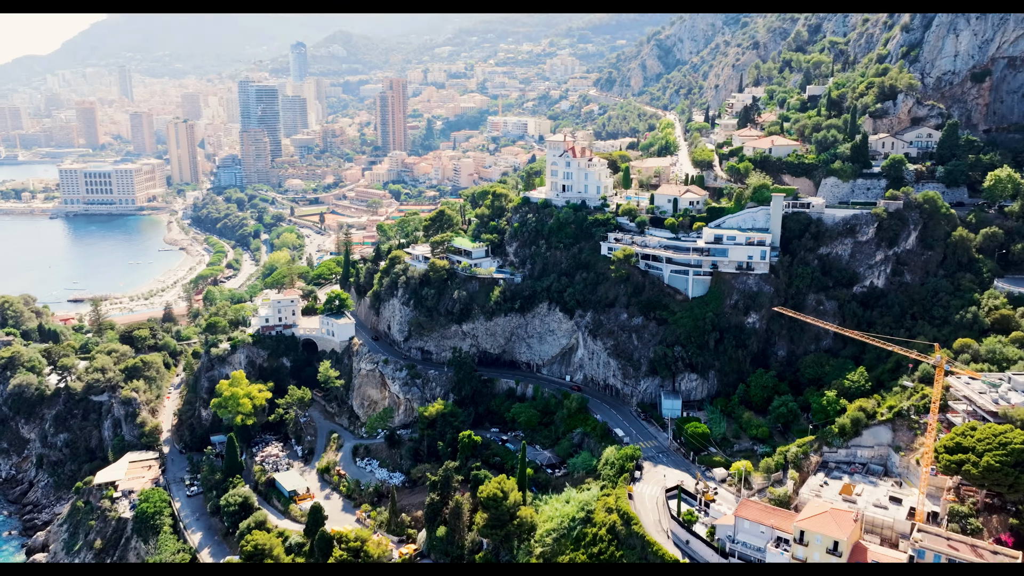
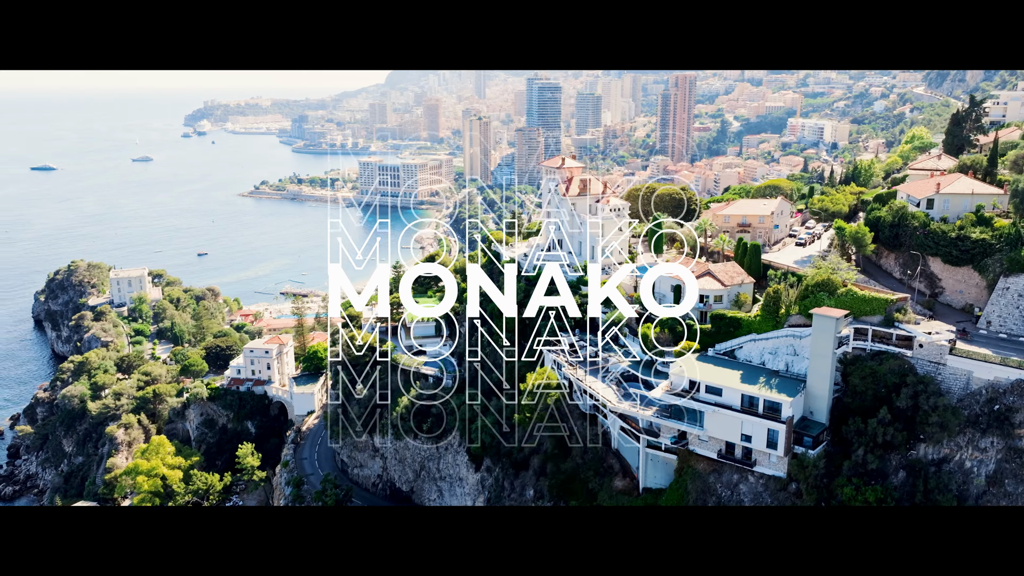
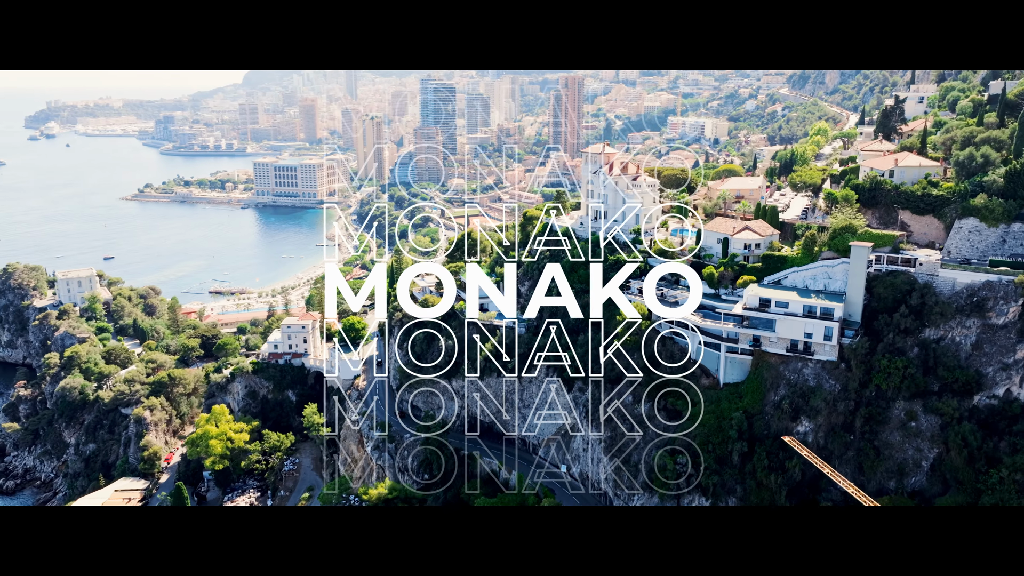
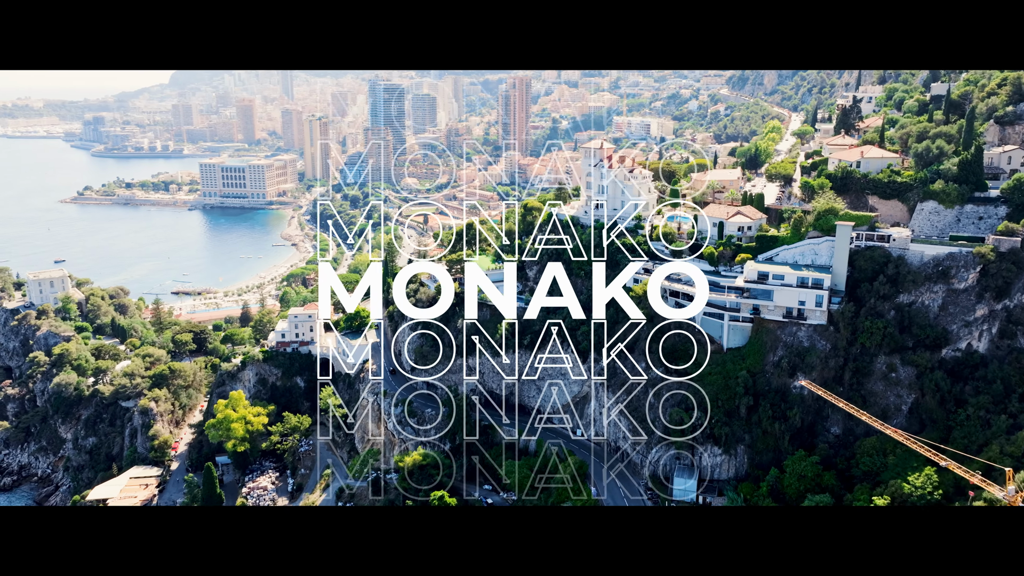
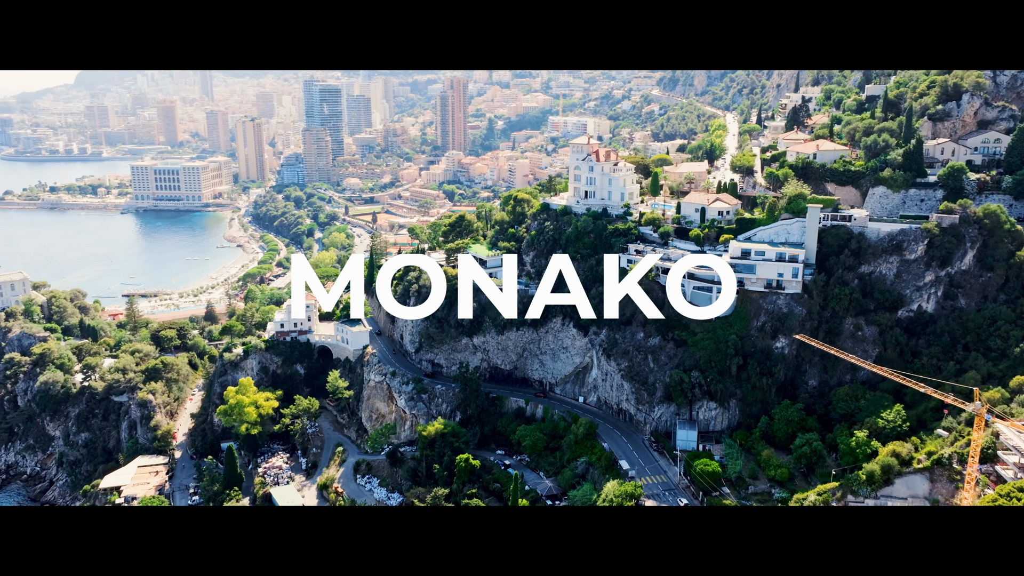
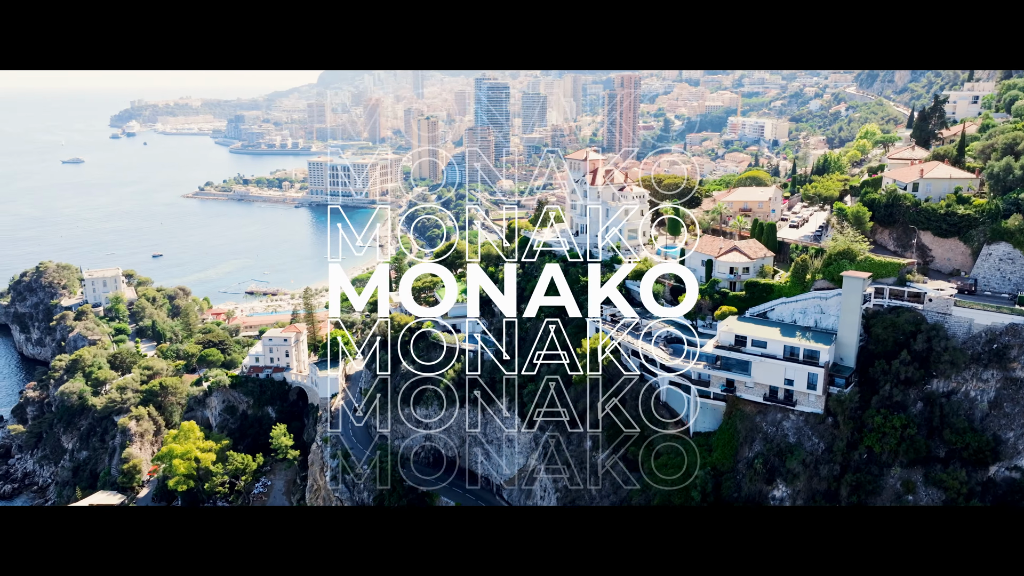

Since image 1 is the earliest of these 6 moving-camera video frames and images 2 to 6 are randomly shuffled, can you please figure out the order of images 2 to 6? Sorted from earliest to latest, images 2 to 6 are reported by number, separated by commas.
5, 4, 3, 6, 2
